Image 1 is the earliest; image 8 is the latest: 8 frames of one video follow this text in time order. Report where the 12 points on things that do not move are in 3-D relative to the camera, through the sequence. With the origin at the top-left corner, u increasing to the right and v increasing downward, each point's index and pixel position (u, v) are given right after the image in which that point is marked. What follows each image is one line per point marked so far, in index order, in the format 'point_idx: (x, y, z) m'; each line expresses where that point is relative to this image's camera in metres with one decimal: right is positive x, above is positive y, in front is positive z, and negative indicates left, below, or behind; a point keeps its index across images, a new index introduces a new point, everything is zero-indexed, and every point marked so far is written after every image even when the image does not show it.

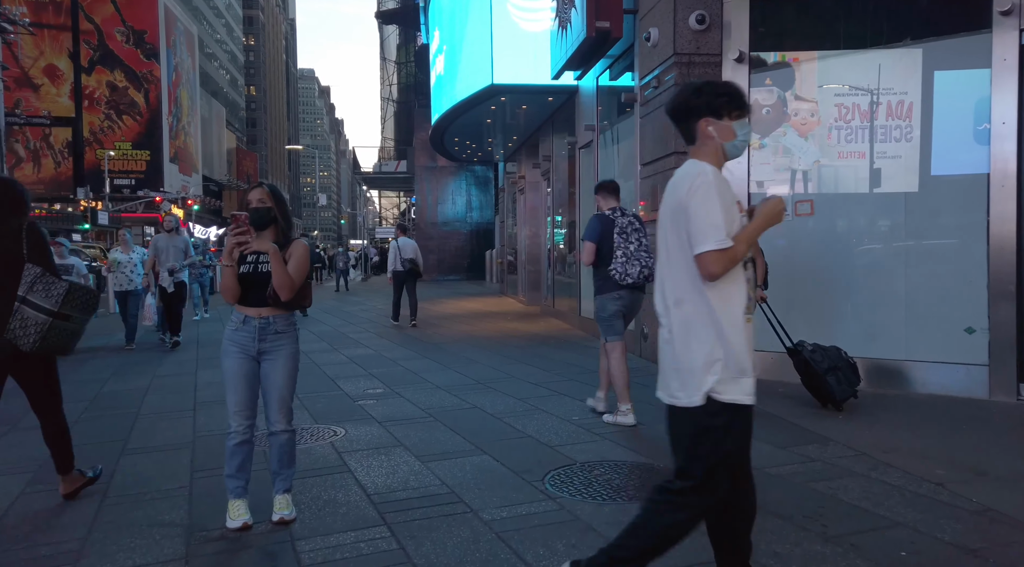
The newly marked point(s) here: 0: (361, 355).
0: (-2.0, -0.9, +10.4) m
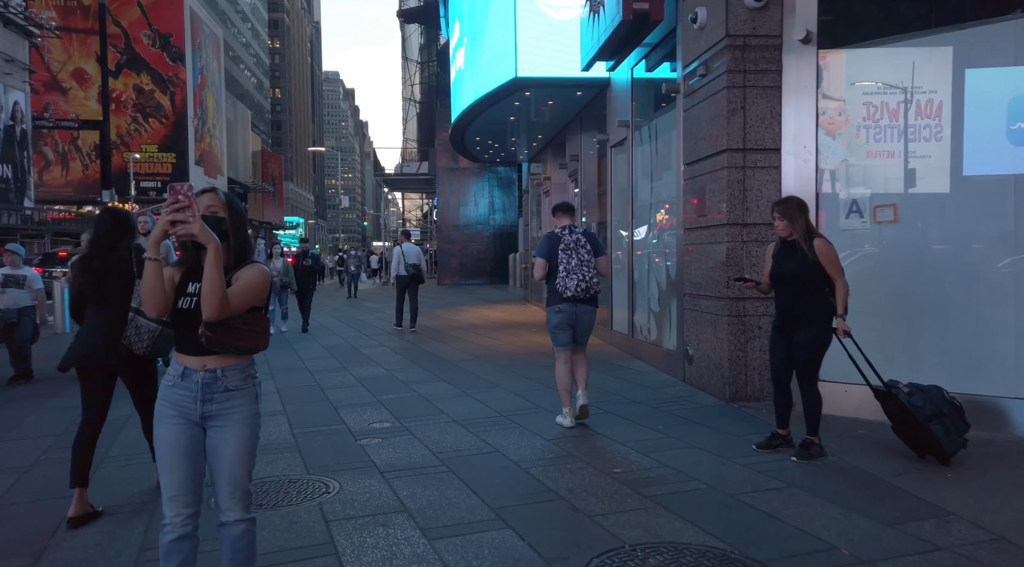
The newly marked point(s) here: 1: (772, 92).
0: (-1.7, -1.1, +9.4) m
1: (+2.3, +1.7, +6.9) m
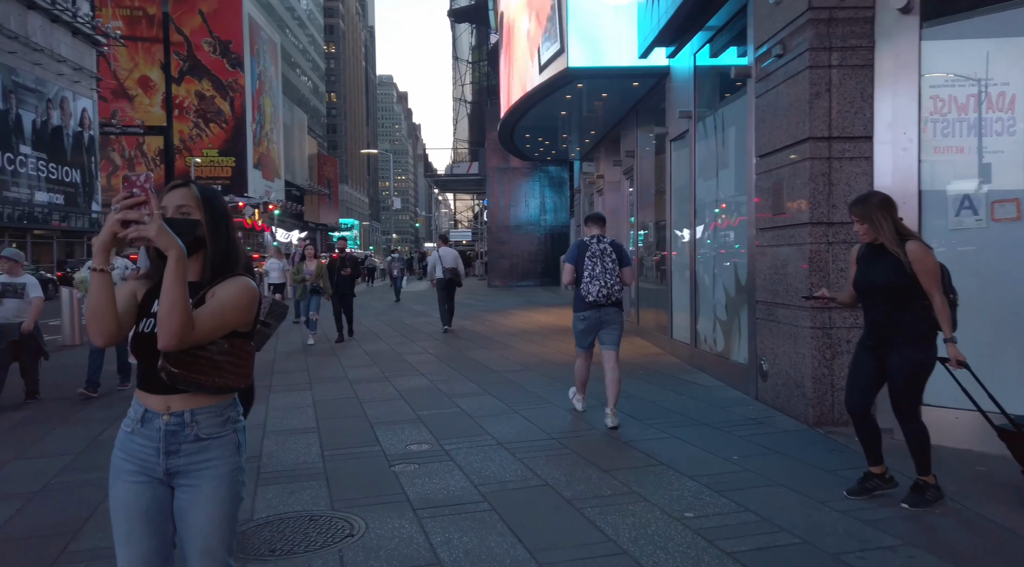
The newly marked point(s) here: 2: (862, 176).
0: (-1.1, -1.1, +8.8) m
1: (+2.7, +1.6, +6.0) m
2: (+2.6, +0.8, +6.0) m
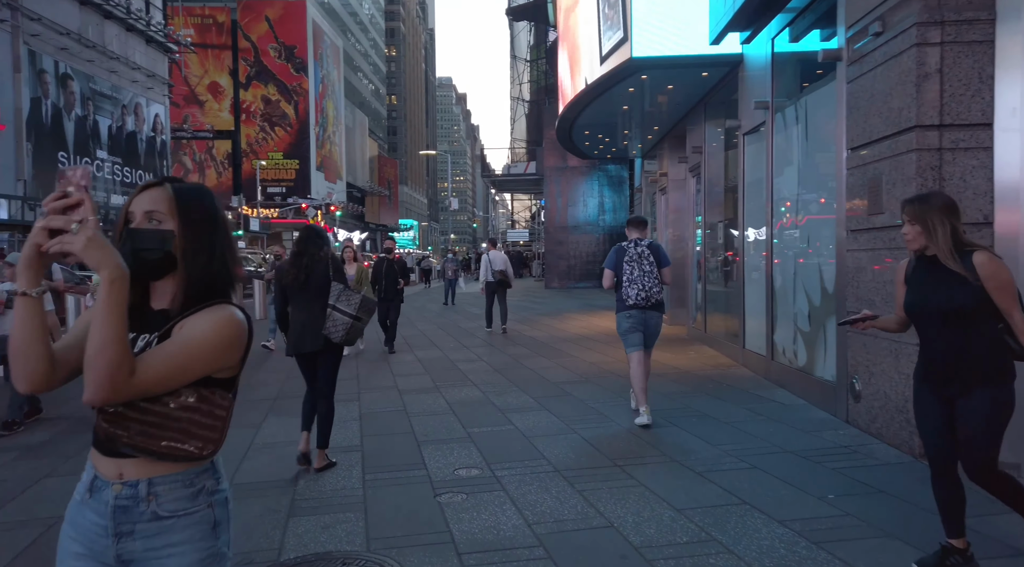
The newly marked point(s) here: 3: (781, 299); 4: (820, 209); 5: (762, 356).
0: (-0.5, -1.2, +8.3) m
1: (+3.1, +1.5, +5.2) m
2: (+3.0, +0.7, +5.2) m
3: (+2.9, -0.2, +8.6) m
4: (+2.9, +0.7, +7.6) m
5: (+2.8, -0.8, +9.1) m
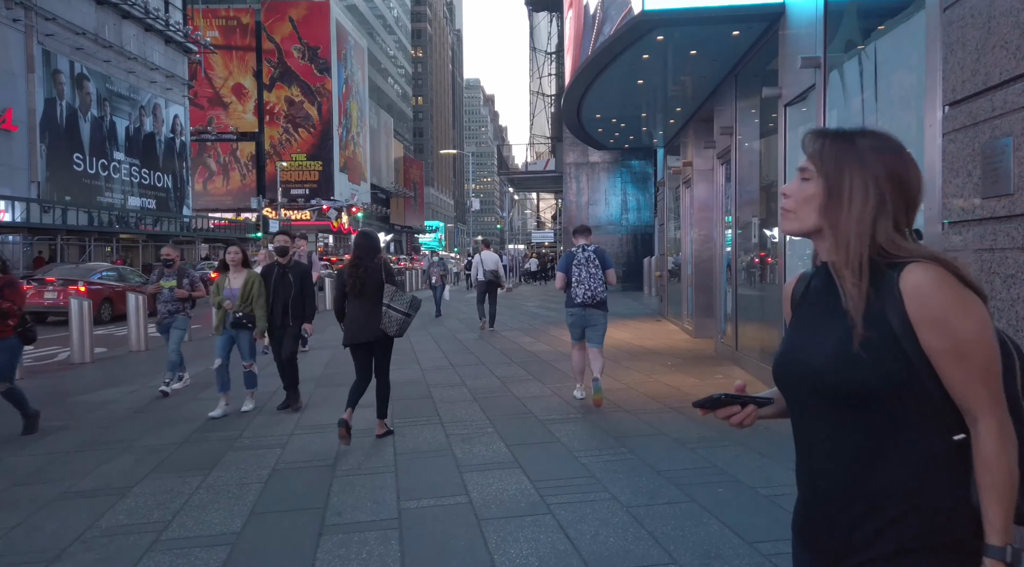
0: (-0.7, -1.3, +6.3) m
1: (+2.7, +1.4, +3.1) m
2: (+2.7, +0.7, +3.2) m
3: (+2.7, -0.3, +6.6) m
4: (+2.7, +0.6, +5.6) m
5: (+2.6, -0.9, +7.1) m
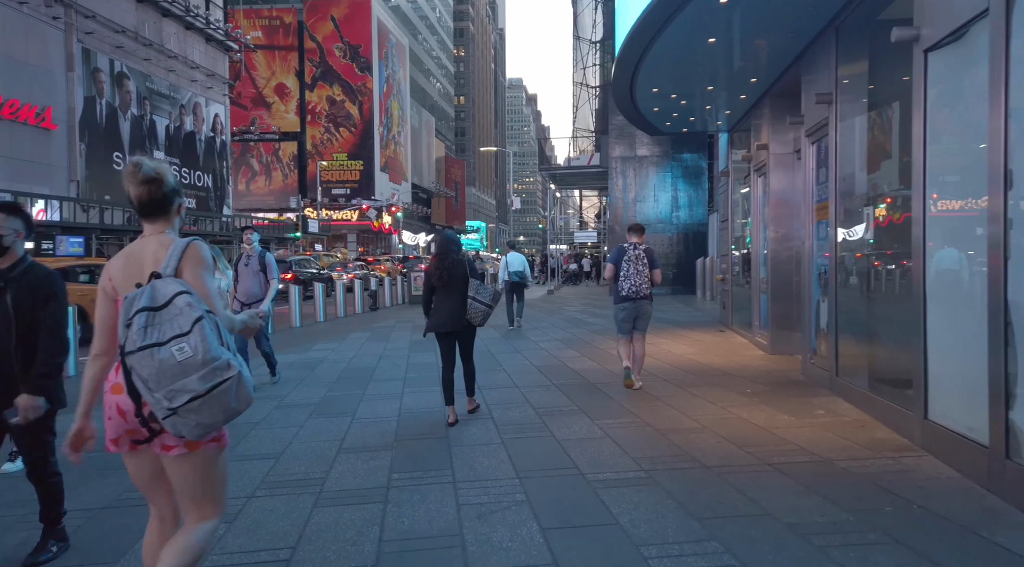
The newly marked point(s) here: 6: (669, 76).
0: (-0.5, -1.4, +4.4) m
1: (+2.7, +1.4, +1.1) m
2: (+2.7, +0.6, +1.1) m
3: (+2.9, -0.3, +4.5) m
4: (+2.8, +0.6, +3.5) m
5: (+2.9, -1.0, +5.0) m
6: (+2.3, +3.0, +11.6) m
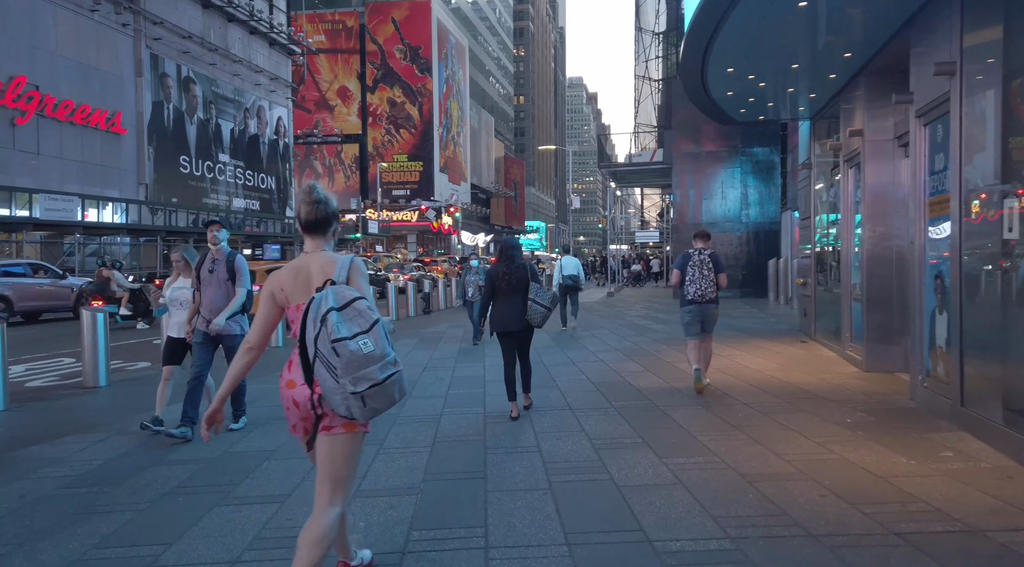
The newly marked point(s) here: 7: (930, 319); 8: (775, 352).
0: (-0.3, -1.4, +3.3) m
1: (+2.7, +1.3, -0.3) m
2: (+2.7, +0.5, -0.3) m
3: (+3.1, -0.4, +3.1) m
4: (+2.9, +0.5, +2.1) m
5: (+3.1, -1.1, +3.6) m
6: (+3.0, +2.9, +10.2) m
7: (+3.9, -0.3, +7.4) m
8: (+3.8, -1.0, +11.5) m
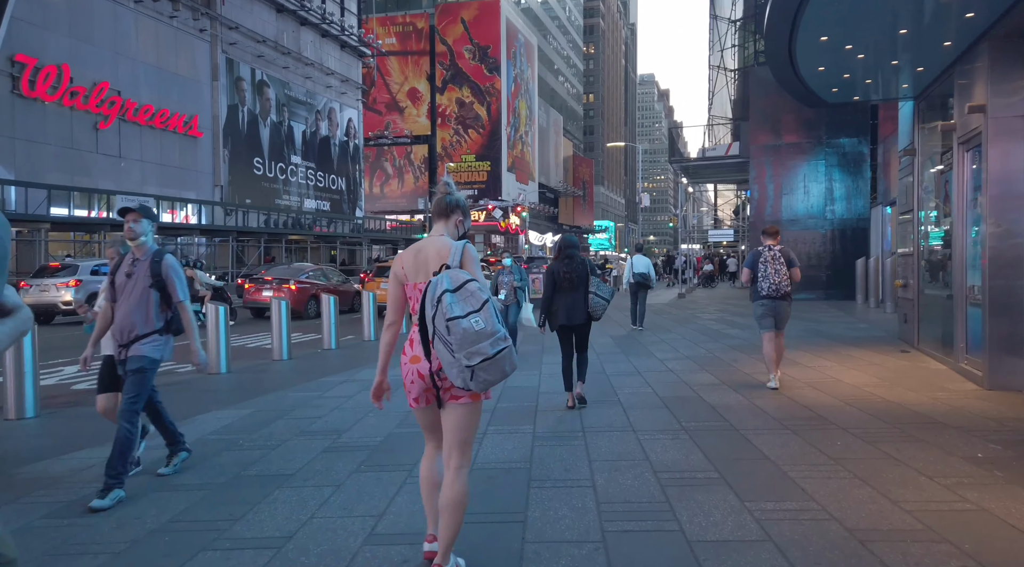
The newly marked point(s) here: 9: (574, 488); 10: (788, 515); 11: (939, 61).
0: (-0.3, -1.4, +2.3) m
1: (+2.4, +1.3, -1.5) m
2: (+2.4, +0.5, -1.5) m
3: (+3.1, -0.4, +1.8) m
4: (+2.9, +0.5, +0.8) m
5: (+3.2, -1.1, +2.3) m
6: (+3.7, +2.9, +8.9) m
7: (+4.3, -0.3, +6.0) m
8: (+4.6, -1.0, +10.1) m
9: (+0.4, -1.4, +5.3) m
10: (+1.6, -1.3, +4.6) m
11: (+5.2, +2.7, +9.8) m
